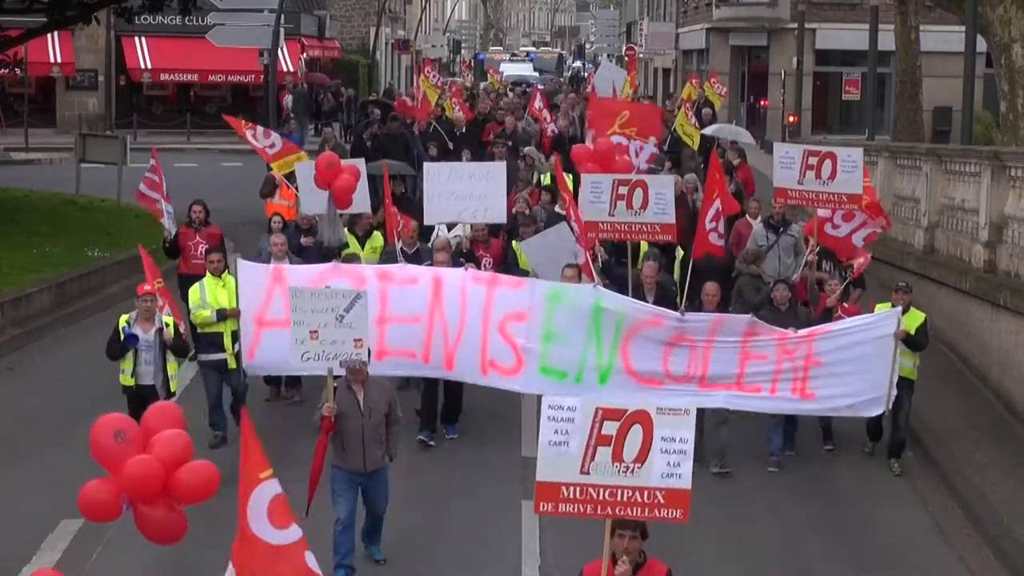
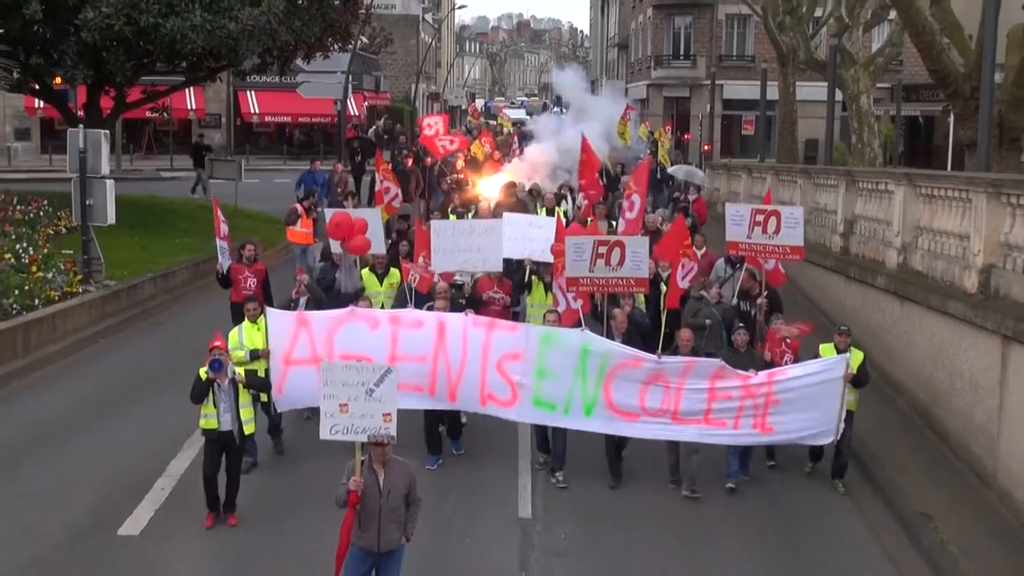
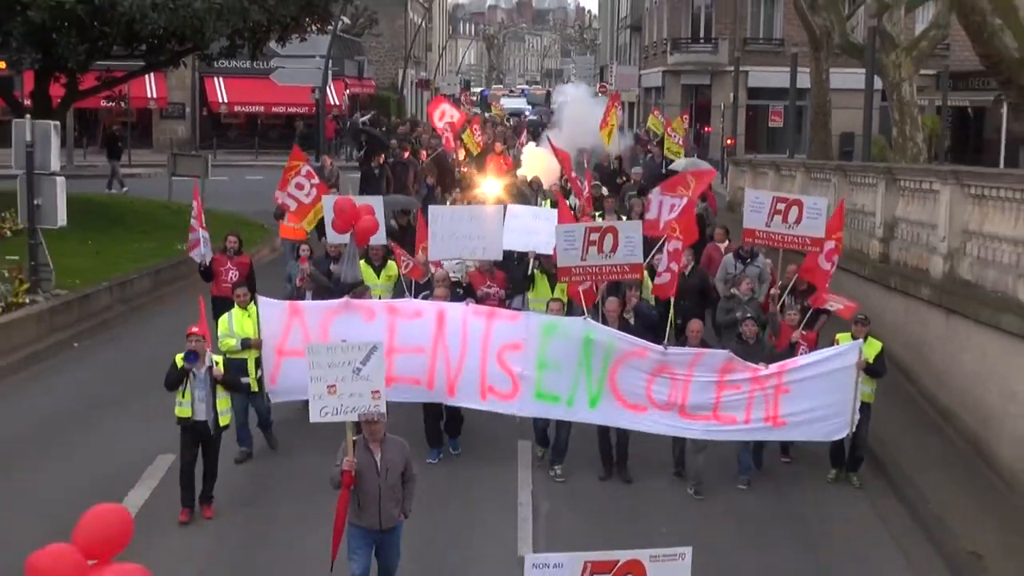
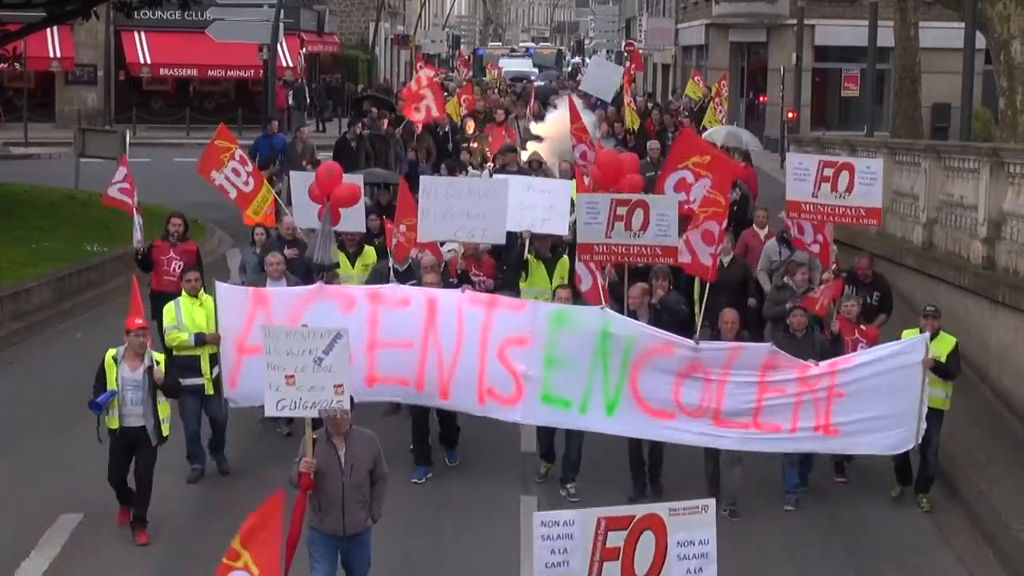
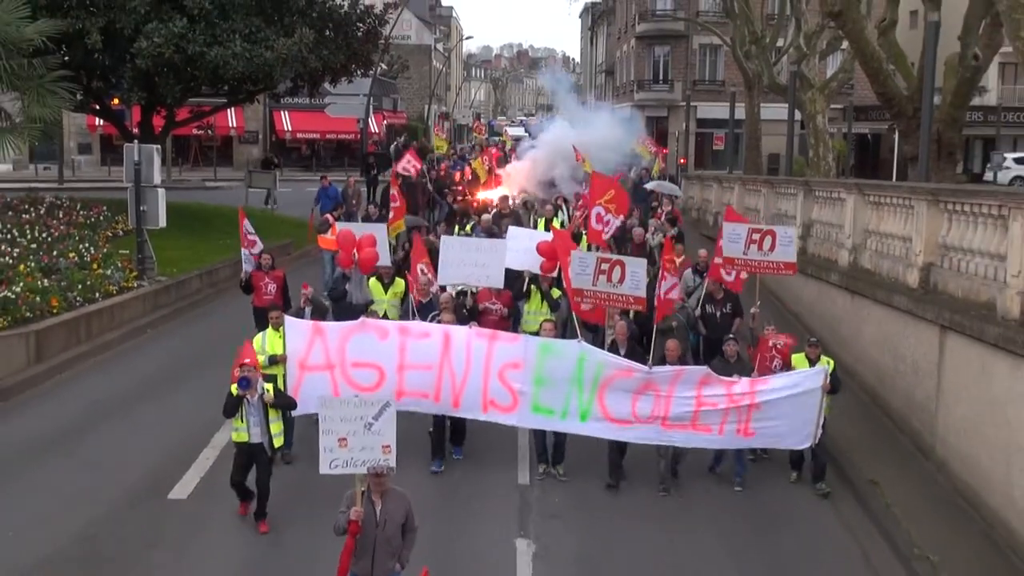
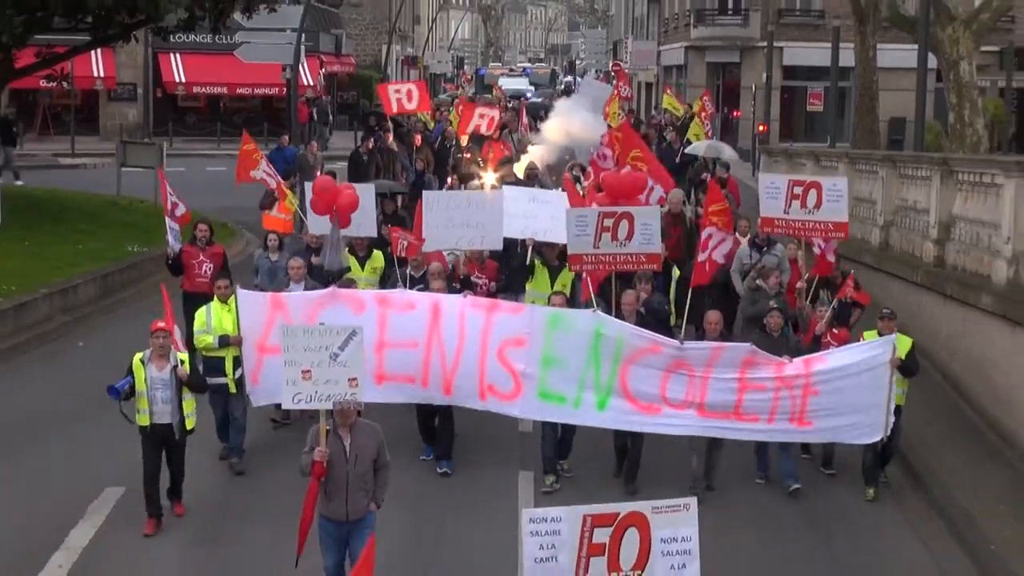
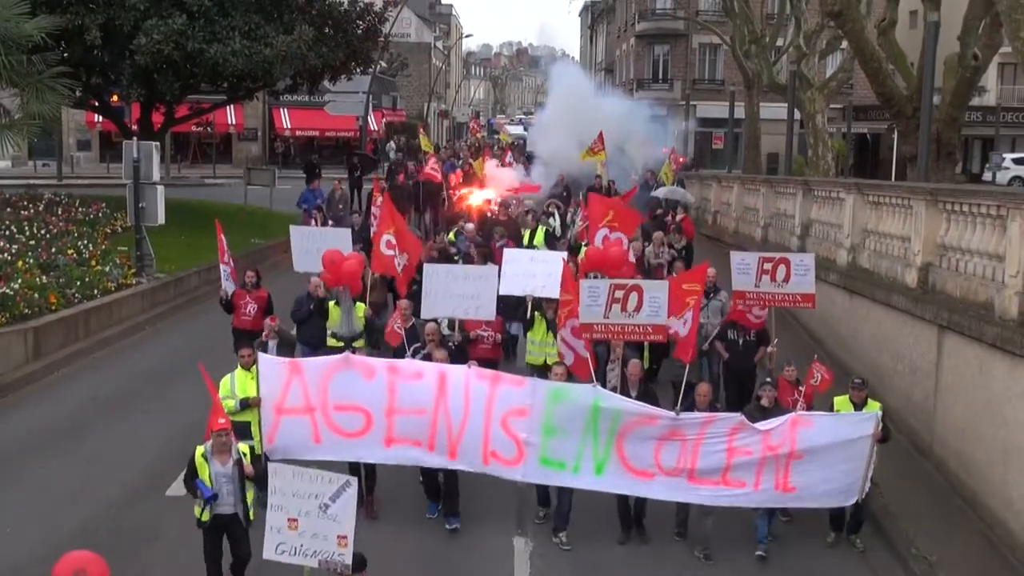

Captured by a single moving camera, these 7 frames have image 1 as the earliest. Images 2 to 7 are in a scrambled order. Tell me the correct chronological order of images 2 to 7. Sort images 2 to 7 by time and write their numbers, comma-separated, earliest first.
4, 6, 3, 2, 5, 7
